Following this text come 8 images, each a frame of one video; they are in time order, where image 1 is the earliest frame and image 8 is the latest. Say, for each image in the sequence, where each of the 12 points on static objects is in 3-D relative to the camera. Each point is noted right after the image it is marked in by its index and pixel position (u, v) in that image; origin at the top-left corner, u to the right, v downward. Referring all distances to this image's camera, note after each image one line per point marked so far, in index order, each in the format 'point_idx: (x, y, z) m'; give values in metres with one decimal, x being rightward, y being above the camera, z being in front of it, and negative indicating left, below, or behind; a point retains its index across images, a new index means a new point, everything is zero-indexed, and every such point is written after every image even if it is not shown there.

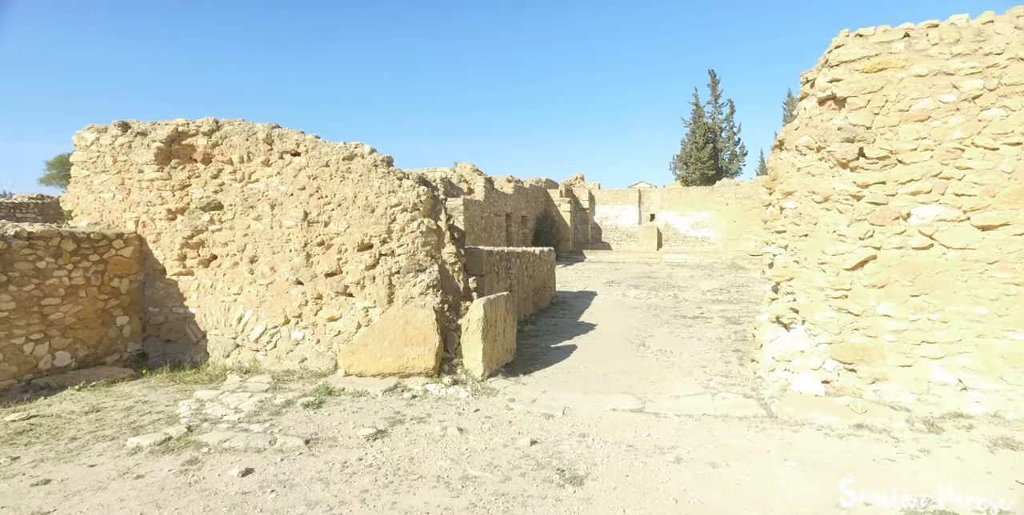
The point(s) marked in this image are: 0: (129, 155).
0: (-3.8, +1.0, +5.3) m
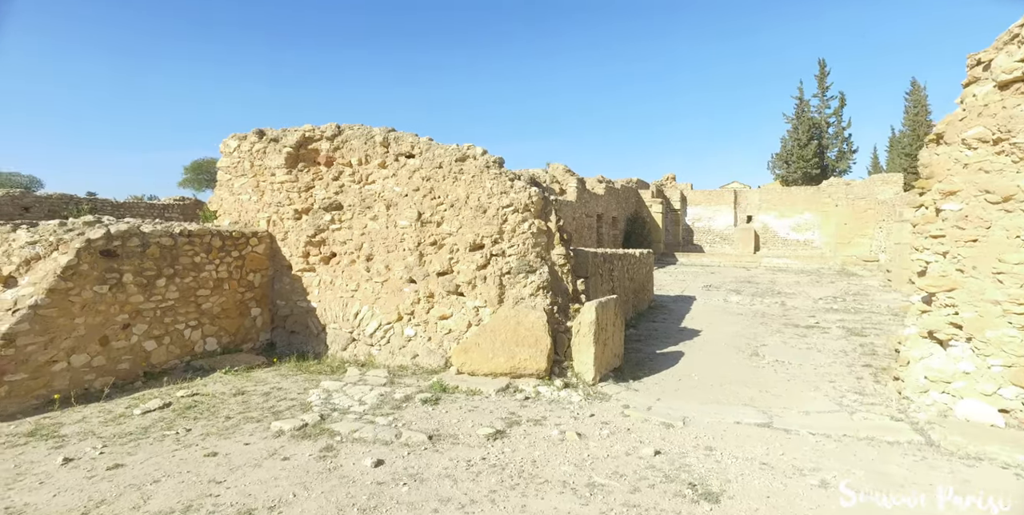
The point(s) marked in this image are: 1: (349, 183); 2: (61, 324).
0: (-2.7, +1.0, +5.7) m
1: (-1.7, +0.8, +5.4) m
2: (-3.4, -0.5, +4.0) m
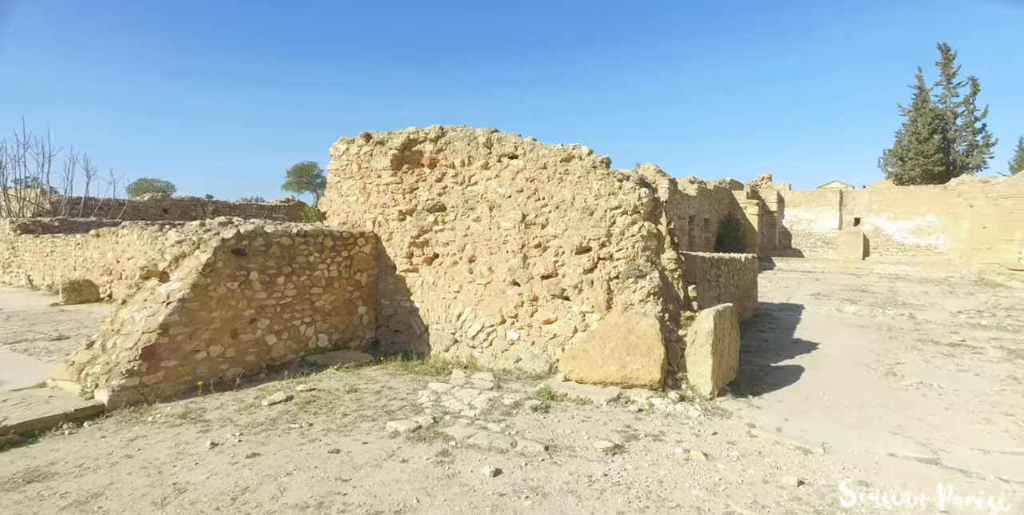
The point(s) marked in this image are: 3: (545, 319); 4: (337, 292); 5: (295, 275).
0: (-1.5, +1.0, +5.8) m
1: (-0.6, +0.7, +5.4) m
2: (-2.5, -0.5, +4.3) m
3: (+0.3, -0.6, +4.7) m
4: (-1.8, -0.4, +5.3) m
5: (-2.0, -0.2, +4.9) m
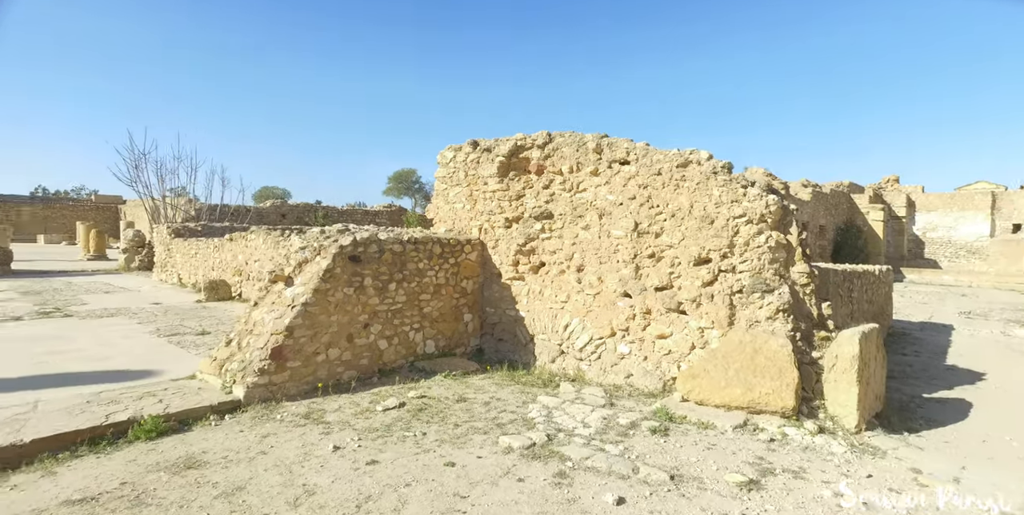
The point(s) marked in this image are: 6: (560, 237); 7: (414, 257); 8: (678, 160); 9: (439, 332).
0: (-0.4, +1.0, +5.8) m
1: (+0.5, +0.7, +5.3) m
2: (-1.6, -0.5, +4.5) m
3: (+1.2, -0.6, +4.4) m
4: (-0.7, -0.4, +5.3) m
5: (-1.0, -0.2, +5.0) m
6: (+0.5, +0.2, +5.2) m
7: (-1.0, 0.0, +5.1) m
8: (+1.4, +0.9, +4.5) m
9: (-0.7, -0.8, +5.3) m
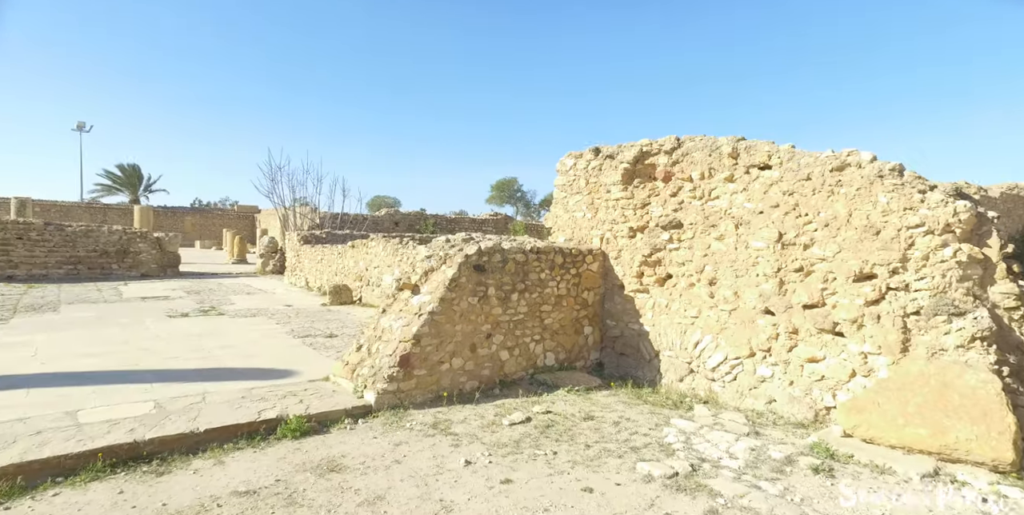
0: (+0.9, +0.9, +5.6) m
1: (+1.7, +0.5, +4.9) m
2: (-0.6, -0.6, +4.5) m
3: (+2.2, -0.7, +3.9) m
4: (+0.5, -0.5, +5.2) m
5: (+0.1, -0.3, +4.9) m
6: (+1.6, +0.1, +4.8) m
7: (+0.2, -0.1, +5.0) m
8: (+2.5, +0.7, +4.0) m
9: (+0.4, -0.9, +5.2) m
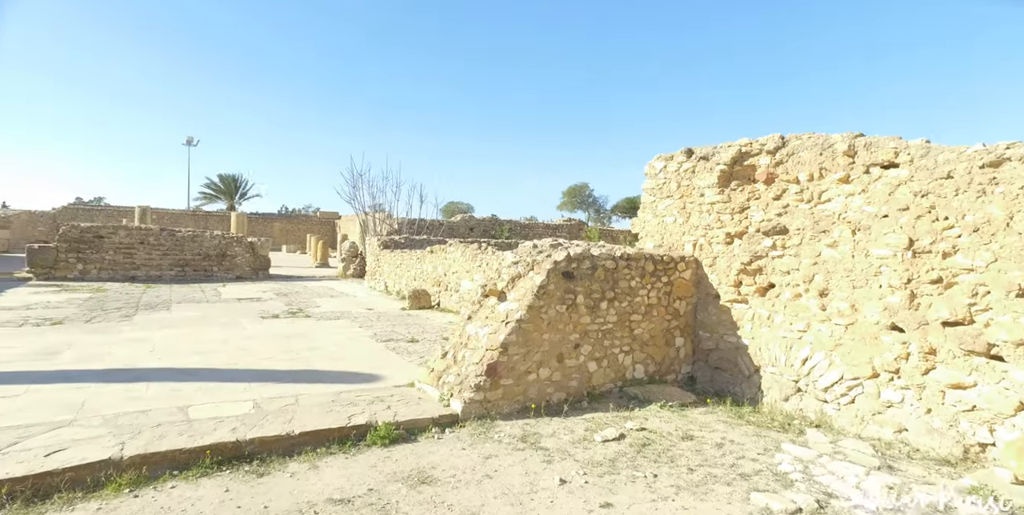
0: (+1.8, +0.8, +5.3) m
1: (+2.4, +0.5, +4.5) m
2: (+0.2, -0.7, +4.3) m
3: (+2.9, -0.8, +3.4) m
4: (+1.3, -0.6, +4.9) m
5: (+0.9, -0.4, +4.7) m
6: (+2.4, 0.0, +4.4) m
7: (+1.0, -0.1, +4.7) m
8: (+3.1, +0.7, +3.5) m
9: (+1.3, -0.9, +4.9) m
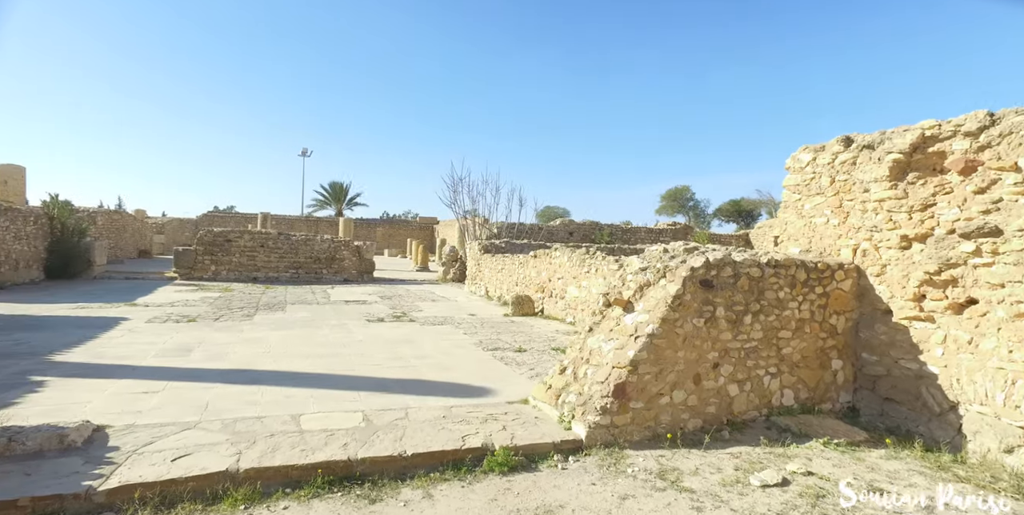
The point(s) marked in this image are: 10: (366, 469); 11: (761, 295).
0: (+2.9, +0.7, +4.4) m
1: (+3.4, +0.4, +3.5) m
2: (+1.1, -0.7, +3.7) m
3: (+3.6, -0.9, +2.4) m
4: (+2.3, -0.6, +4.1) m
5: (+1.9, -0.4, +3.9) m
6: (+3.3, 0.0, +3.4) m
7: (+2.0, -0.2, +4.0) m
8: (+3.9, +0.6, +2.4) m
9: (+2.3, -1.0, +4.1) m
10: (-0.8, -1.2, +3.0) m
11: (+1.9, -0.3, +3.9) m
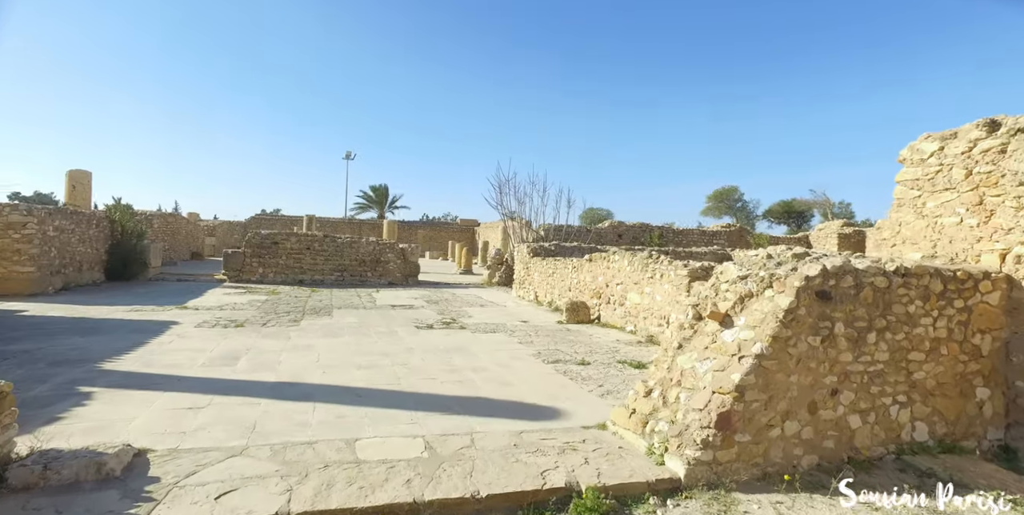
0: (+3.5, +0.7, +3.7) m
1: (+3.9, +0.4, +2.8) m
2: (+1.6, -0.8, +3.1) m
3: (+4.0, -0.9, +1.6) m
4: (+2.9, -0.7, +3.4) m
5: (+2.4, -0.5, +3.3) m
6: (+3.8, -0.1, +2.7) m
7: (+2.5, -0.2, +3.3) m
8: (+4.3, +0.6, +1.6) m
9: (+2.8, -1.0, +3.4) m
10: (-0.4, -1.3, +2.6) m
11: (+2.4, -0.3, +3.3) m
